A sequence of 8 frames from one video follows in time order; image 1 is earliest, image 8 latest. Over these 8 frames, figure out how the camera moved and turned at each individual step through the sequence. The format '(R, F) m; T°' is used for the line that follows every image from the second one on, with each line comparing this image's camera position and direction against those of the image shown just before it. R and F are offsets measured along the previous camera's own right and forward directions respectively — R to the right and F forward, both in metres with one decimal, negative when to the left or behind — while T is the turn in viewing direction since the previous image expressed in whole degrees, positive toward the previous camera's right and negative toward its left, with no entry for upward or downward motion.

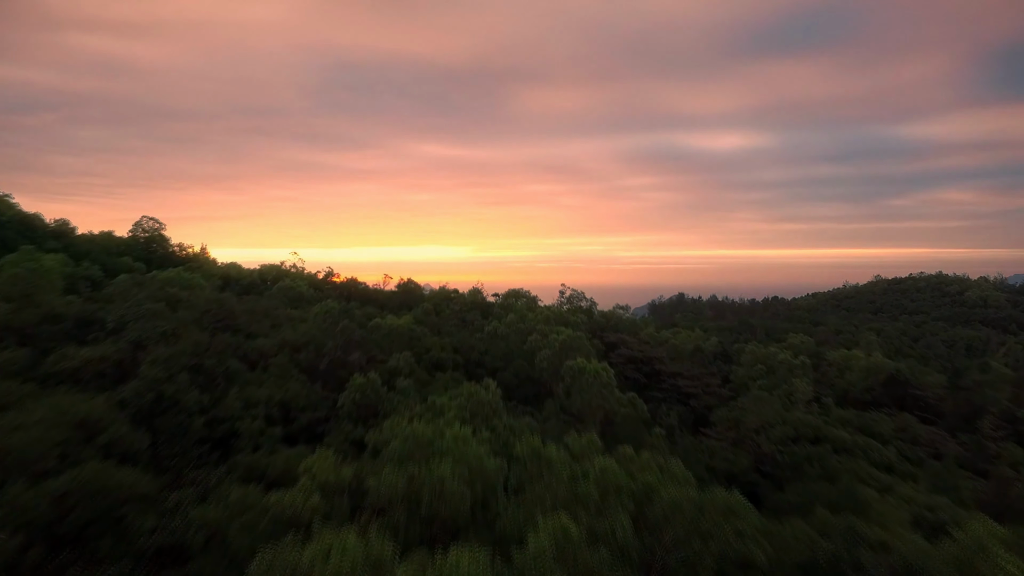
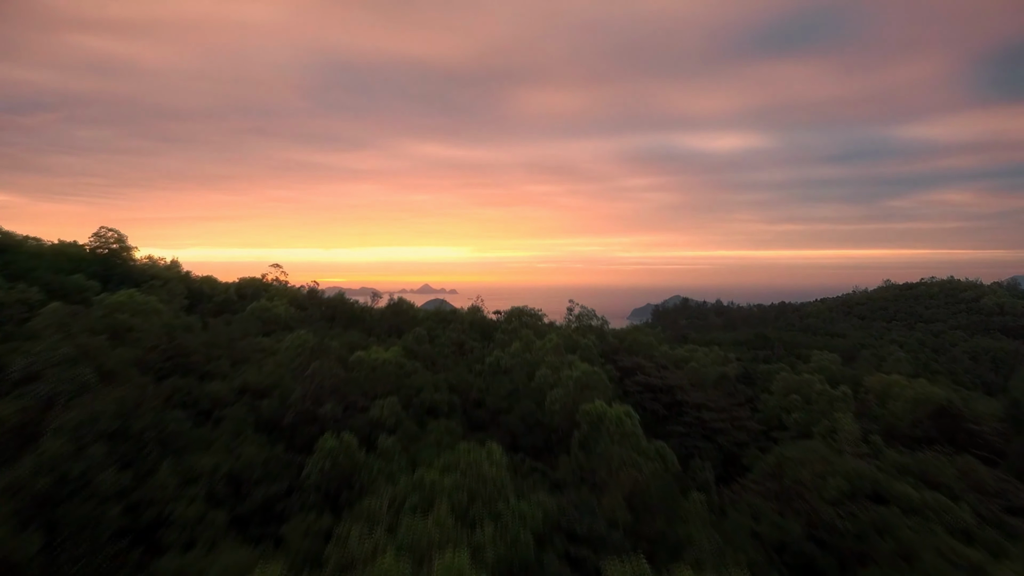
(-0.2, +1.3) m; 0°
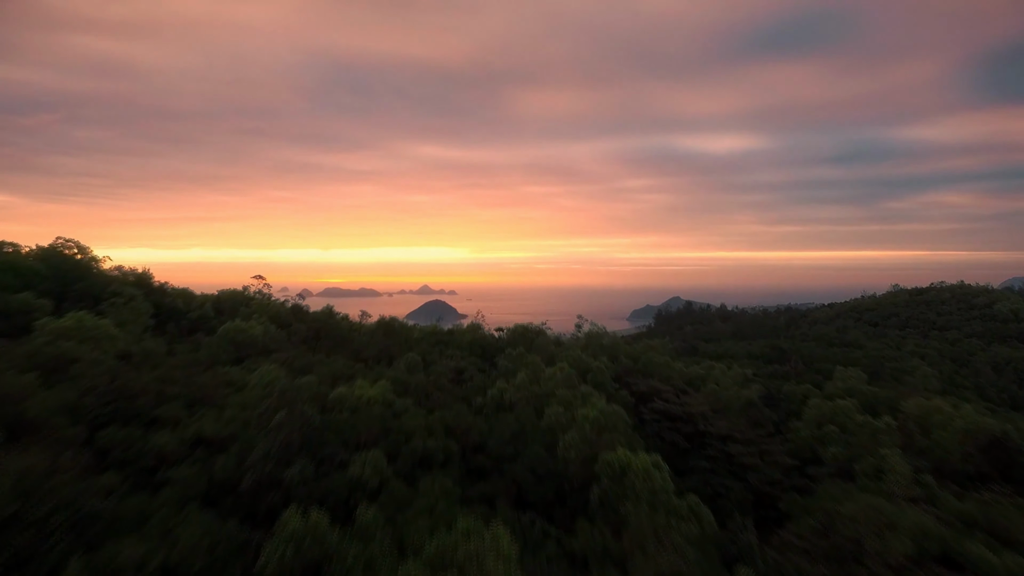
(-0.1, +1.1) m; 0°
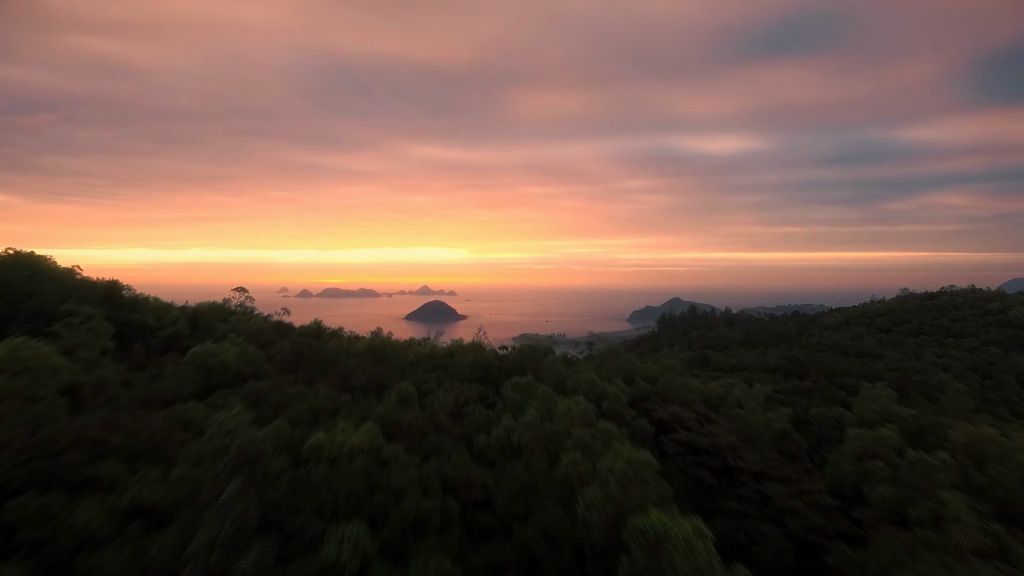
(-0.2, +1.1) m; 0°
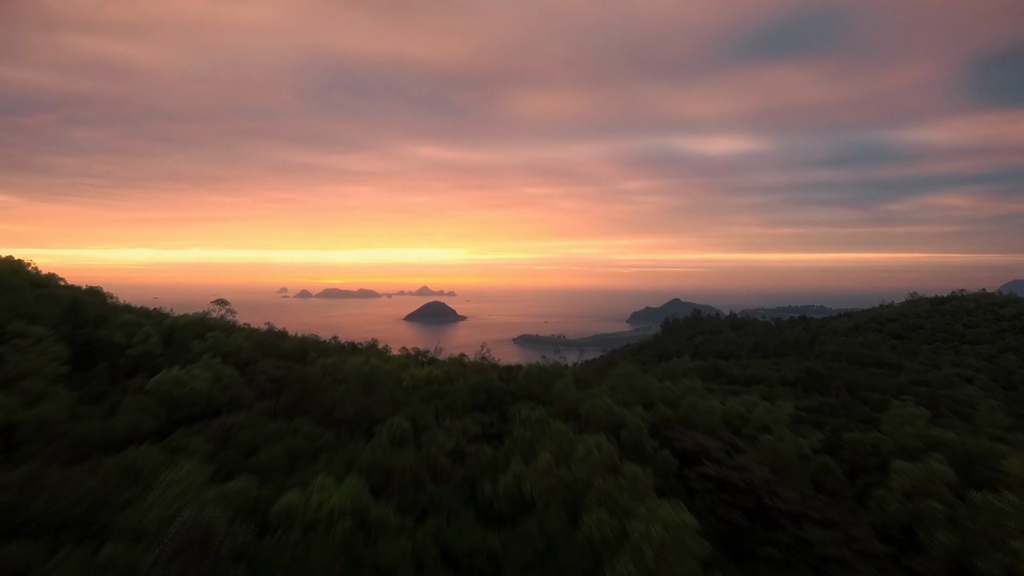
(-0.2, +1.0) m; 0°
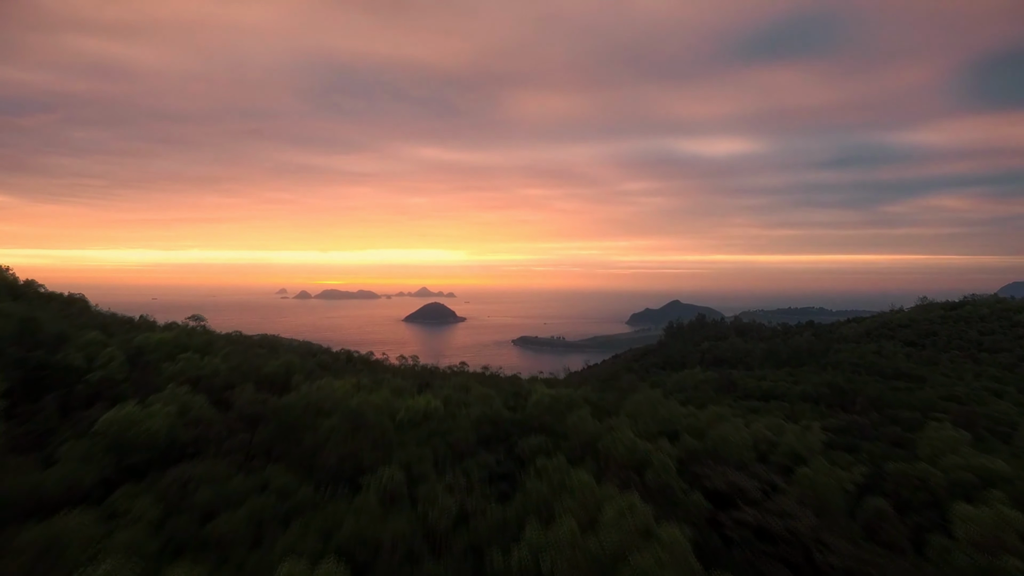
(-0.2, +1.0) m; 0°
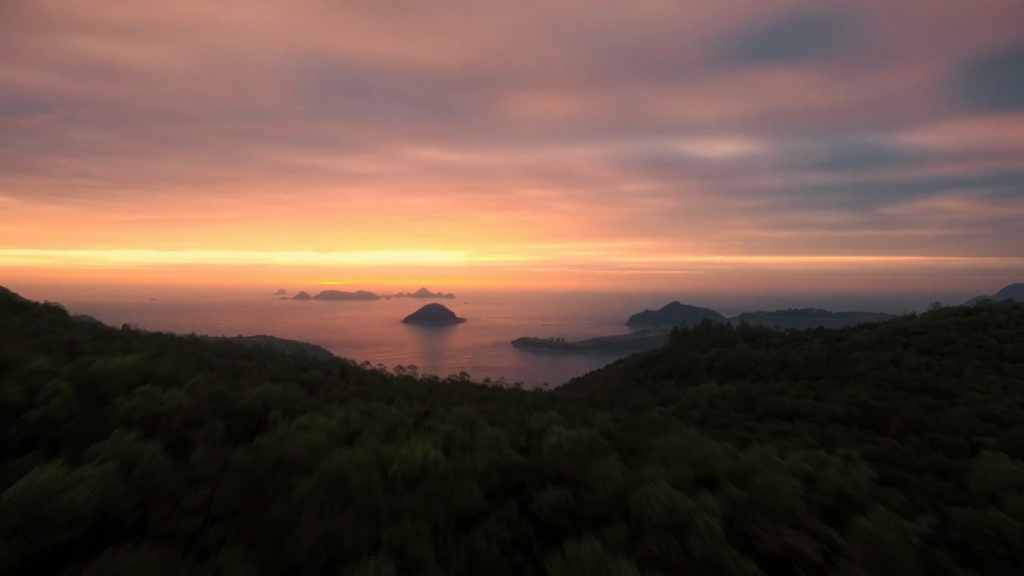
(-0.3, +1.2) m; 0°
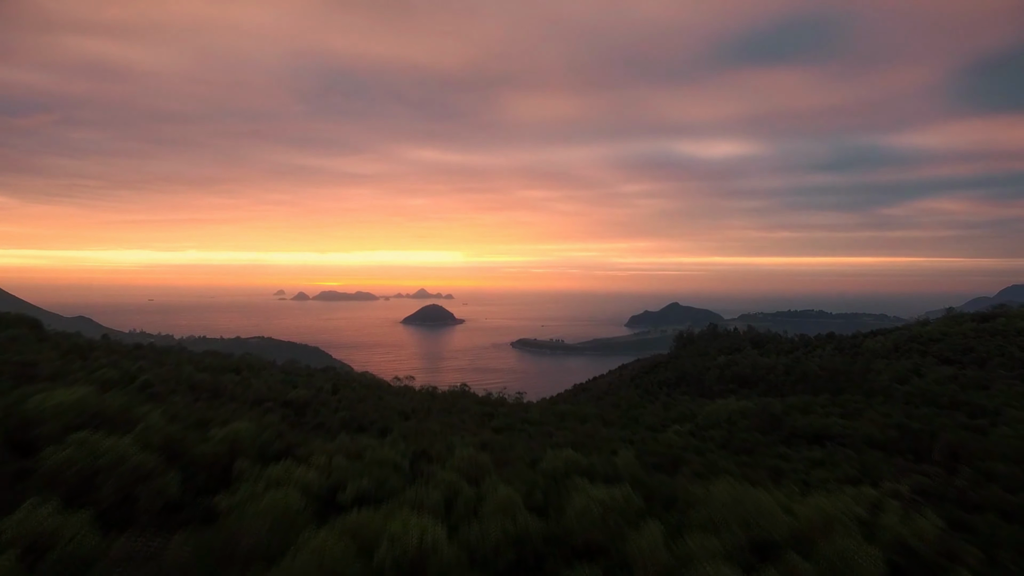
(-0.3, +1.3) m; 0°
